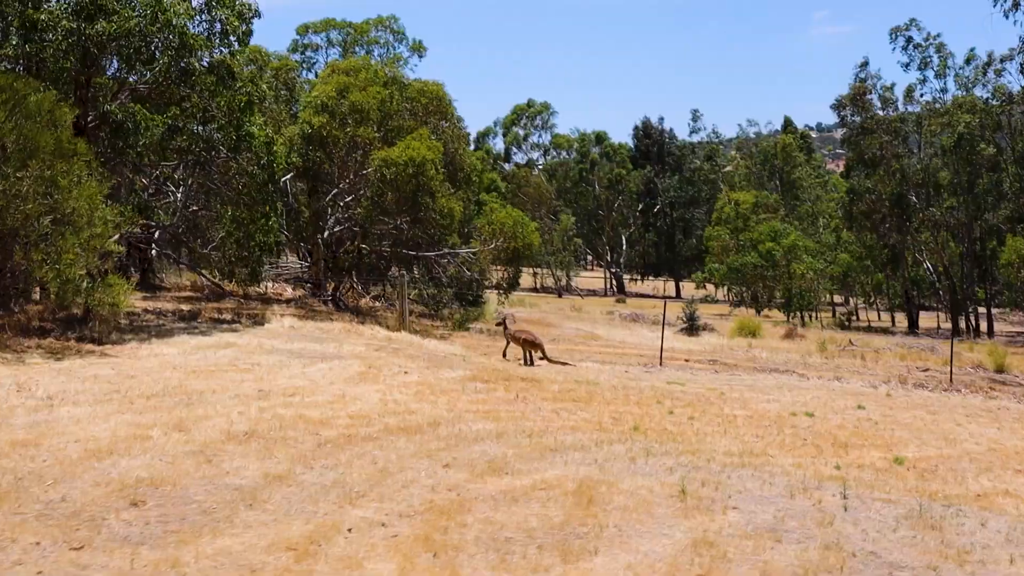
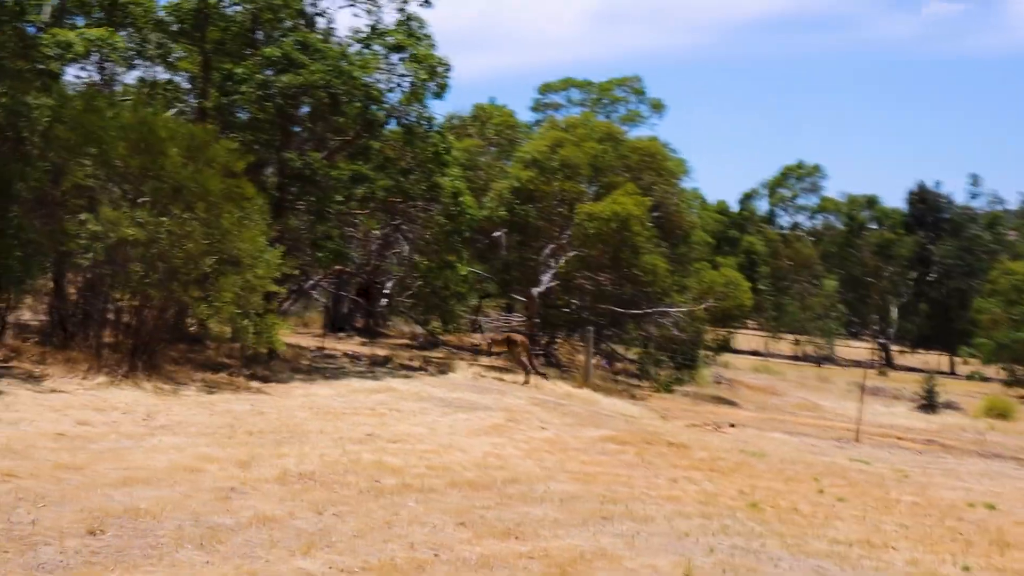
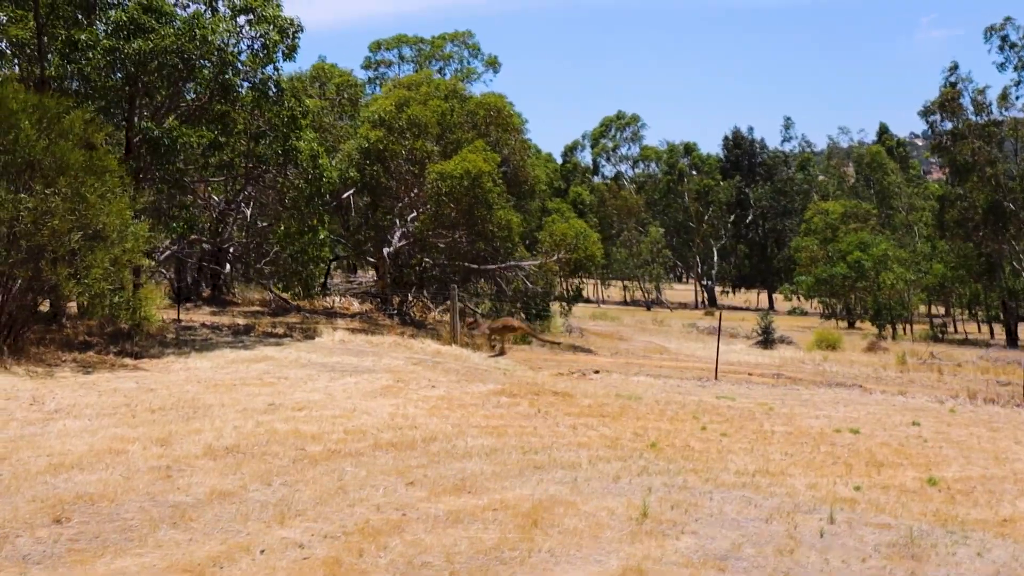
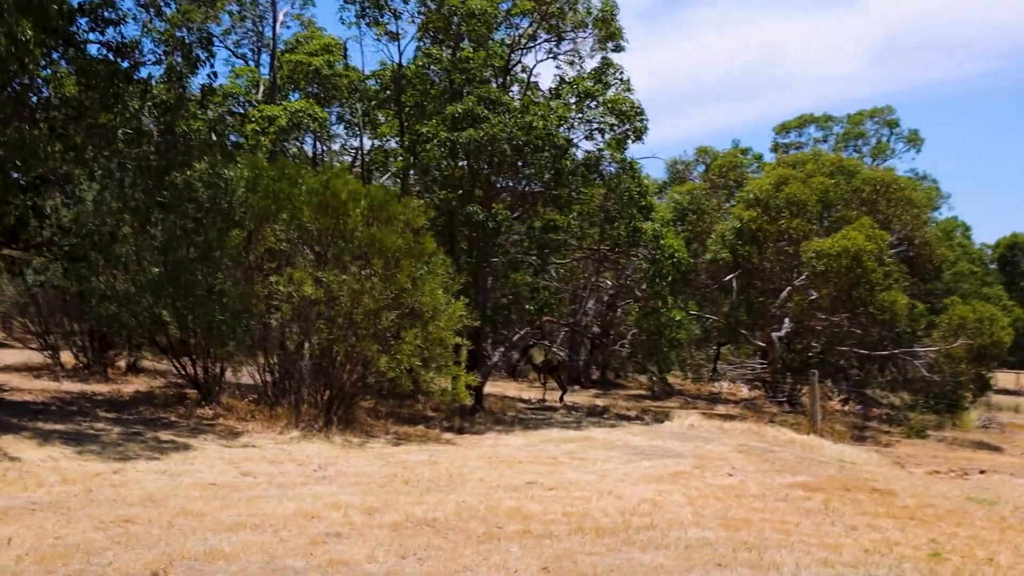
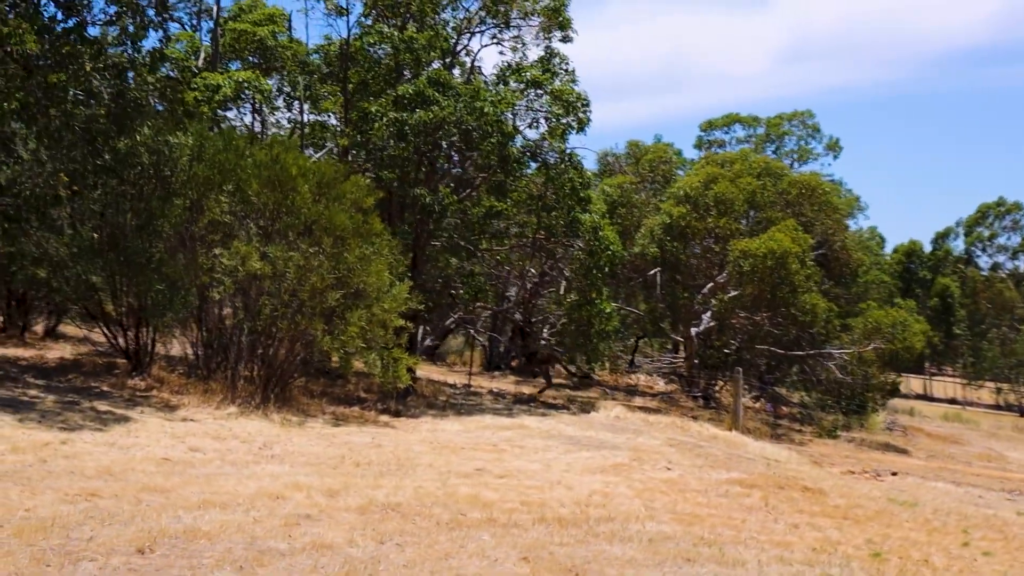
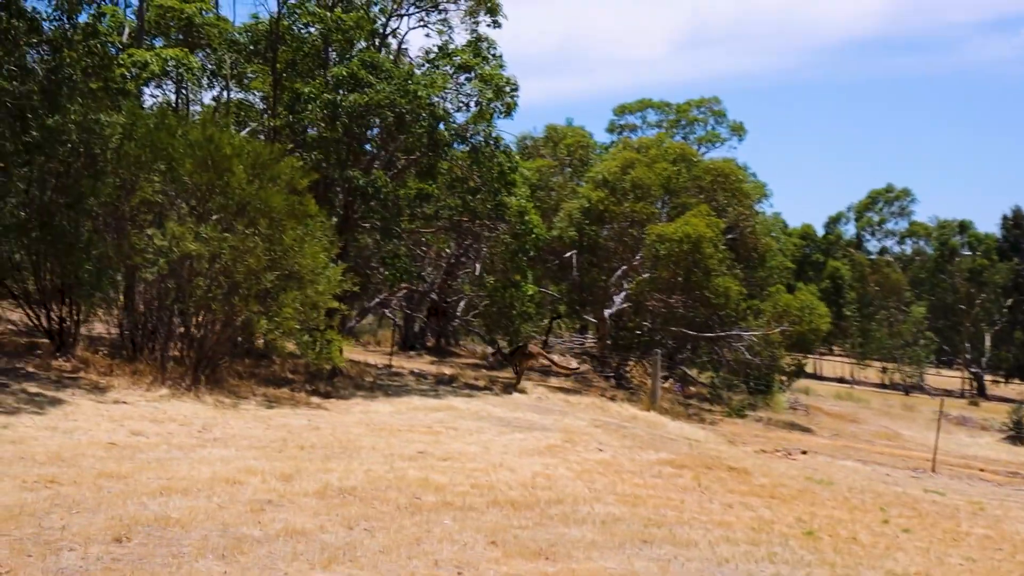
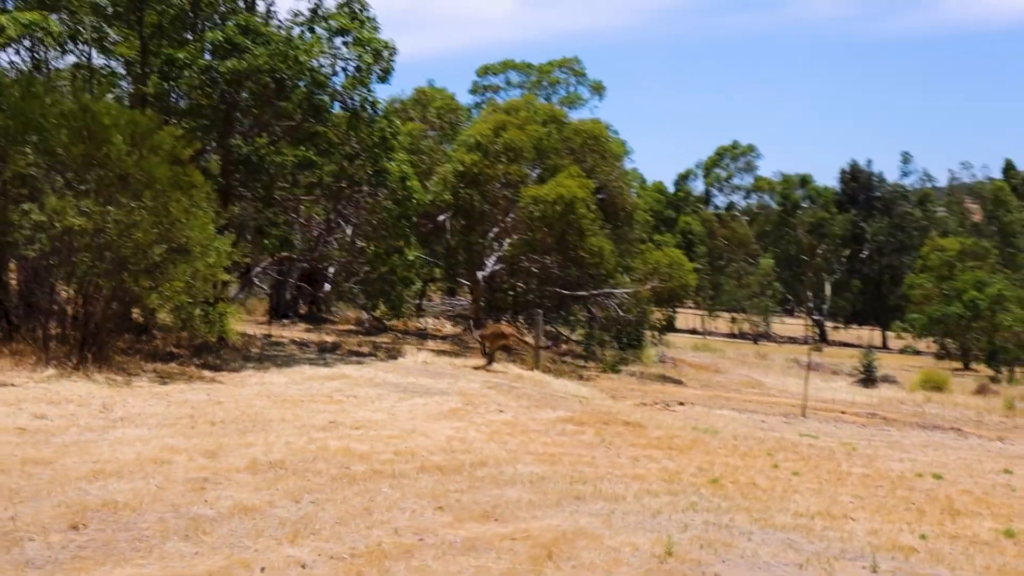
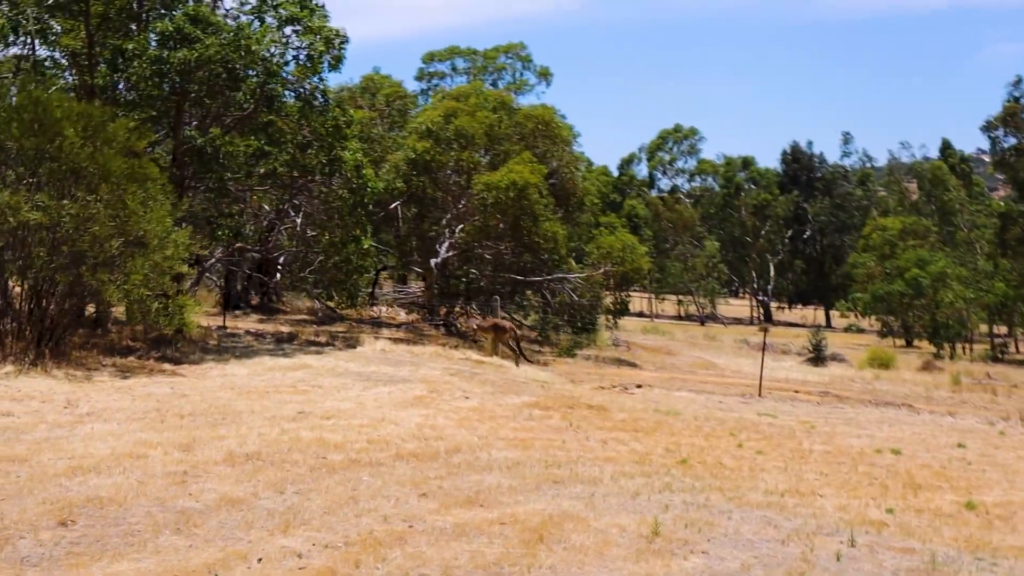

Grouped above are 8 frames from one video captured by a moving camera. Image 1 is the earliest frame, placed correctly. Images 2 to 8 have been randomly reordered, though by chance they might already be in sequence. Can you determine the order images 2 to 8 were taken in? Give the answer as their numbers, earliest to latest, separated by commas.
3, 8, 7, 2, 6, 5, 4
